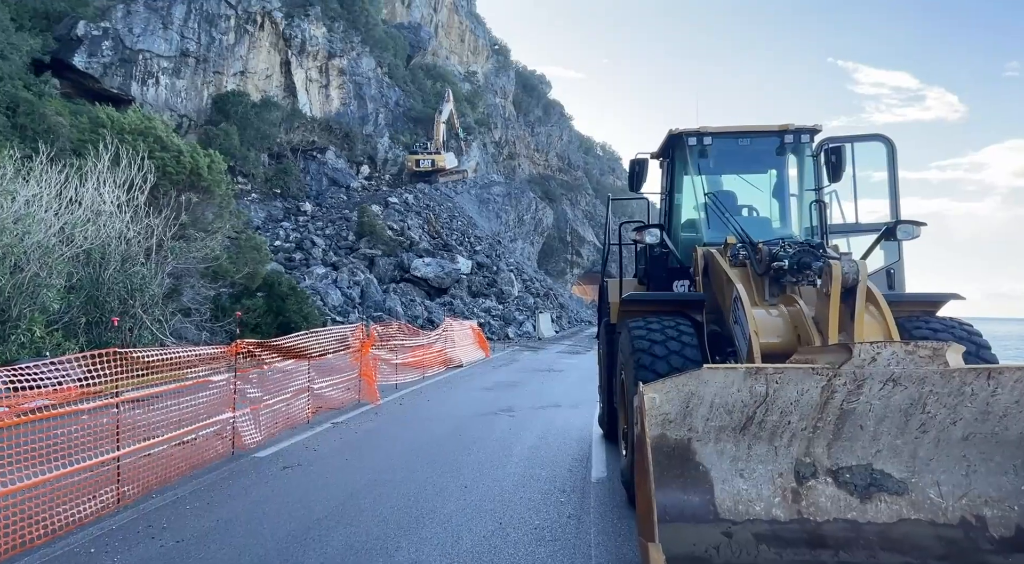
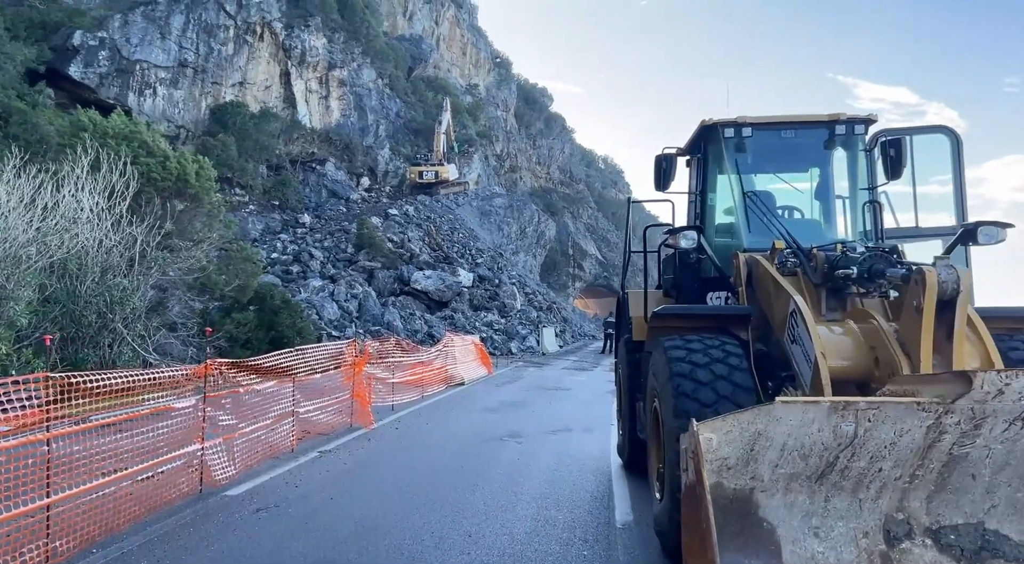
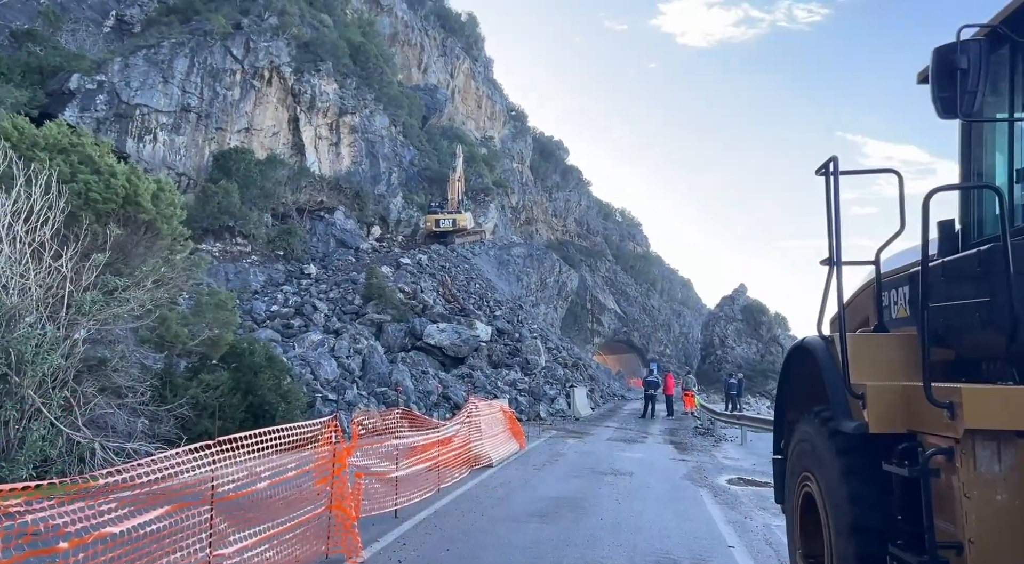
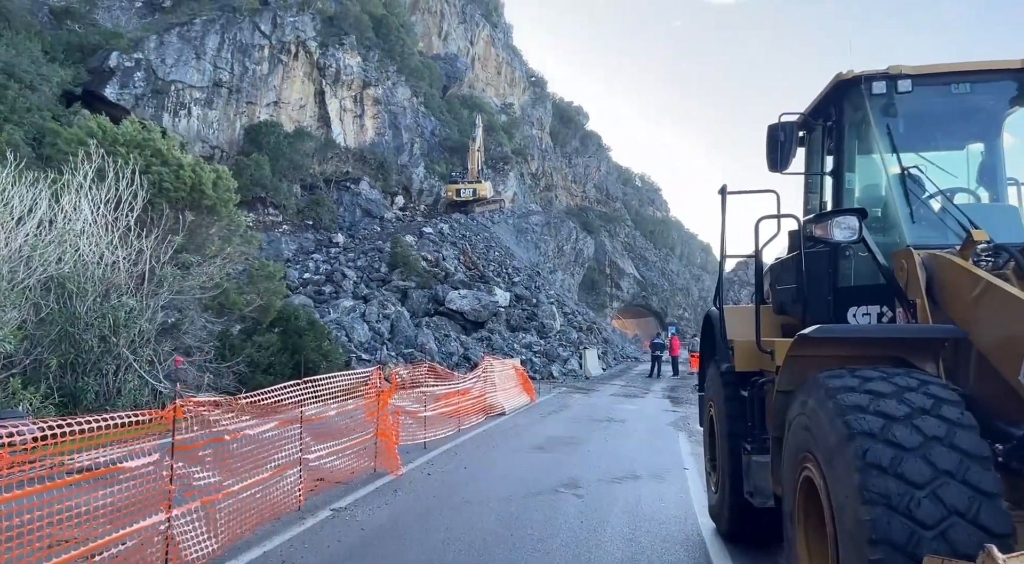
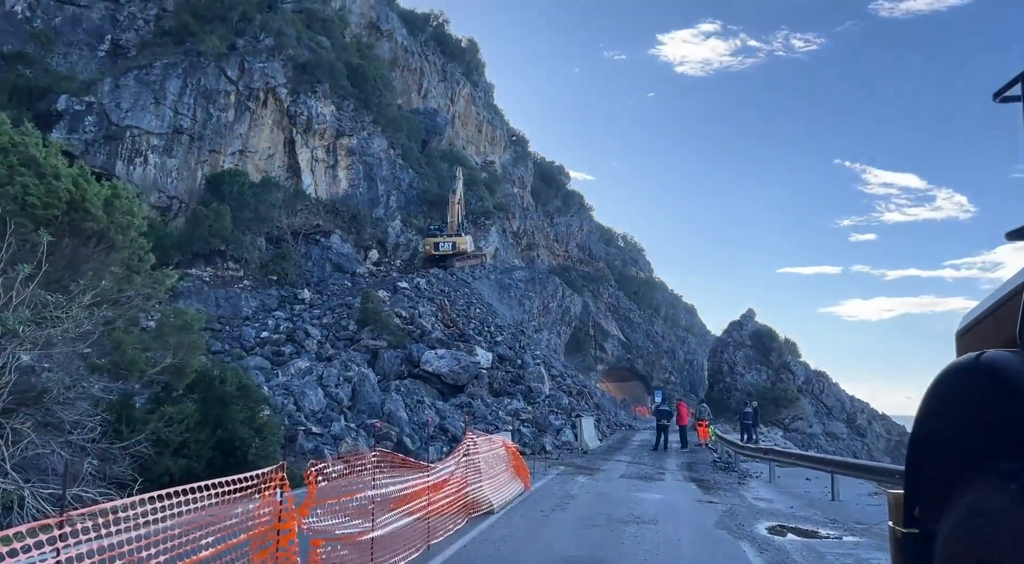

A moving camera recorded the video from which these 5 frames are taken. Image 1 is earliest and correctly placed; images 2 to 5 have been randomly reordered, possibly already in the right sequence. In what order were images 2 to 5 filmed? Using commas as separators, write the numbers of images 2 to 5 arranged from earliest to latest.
2, 4, 3, 5
